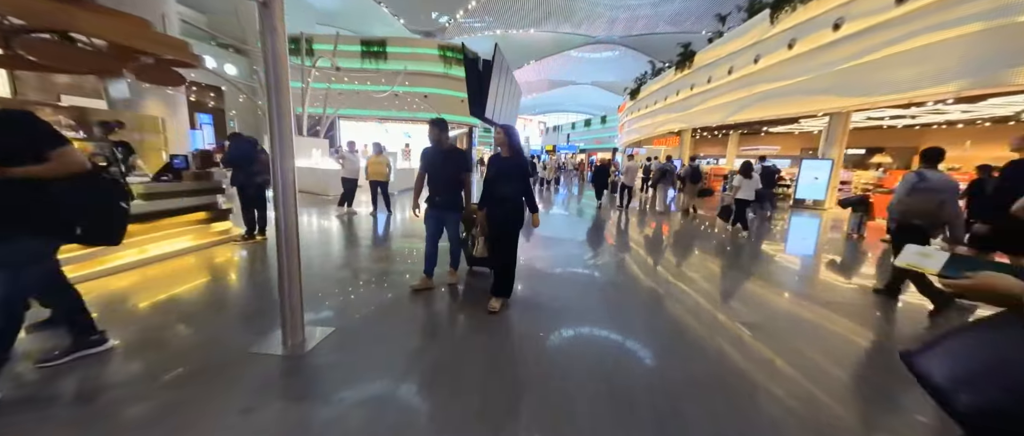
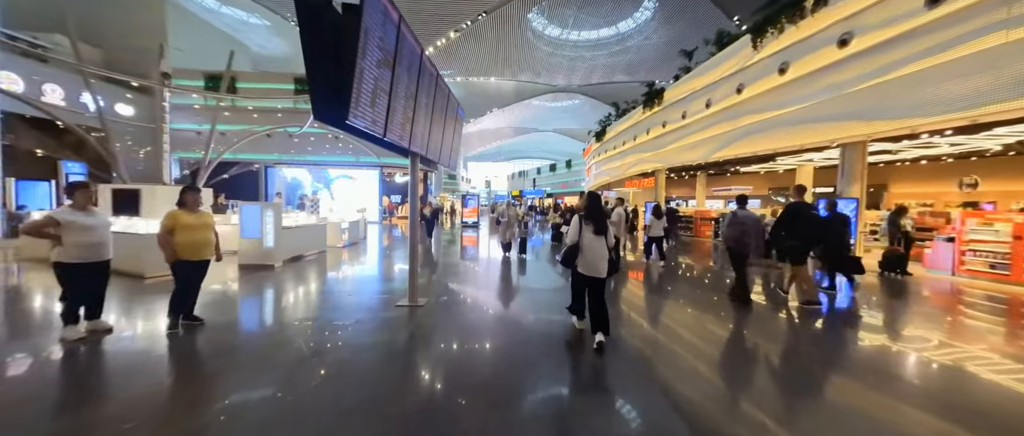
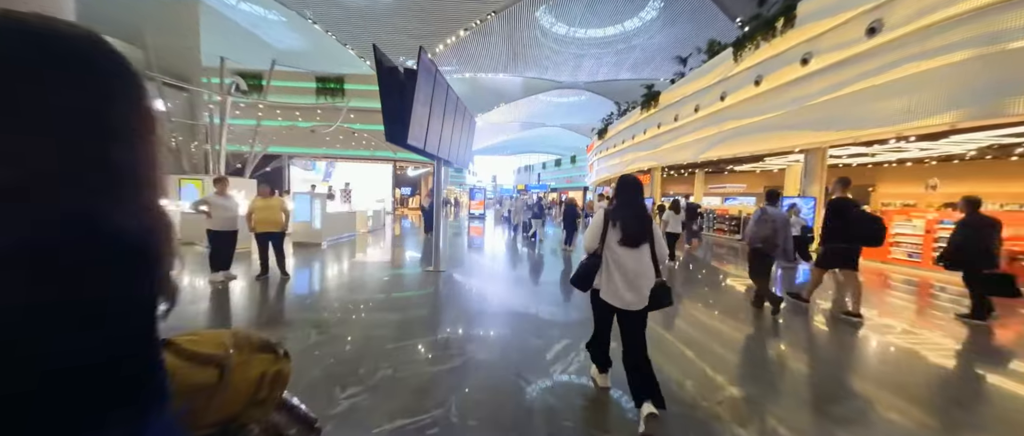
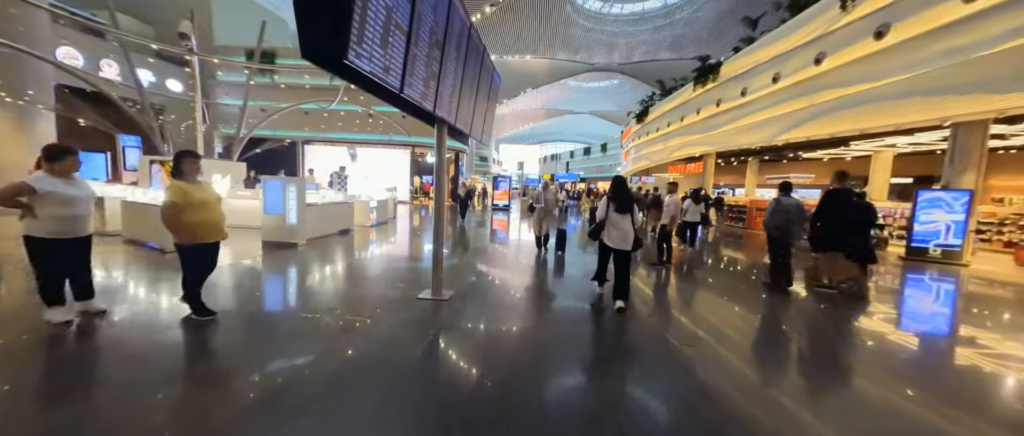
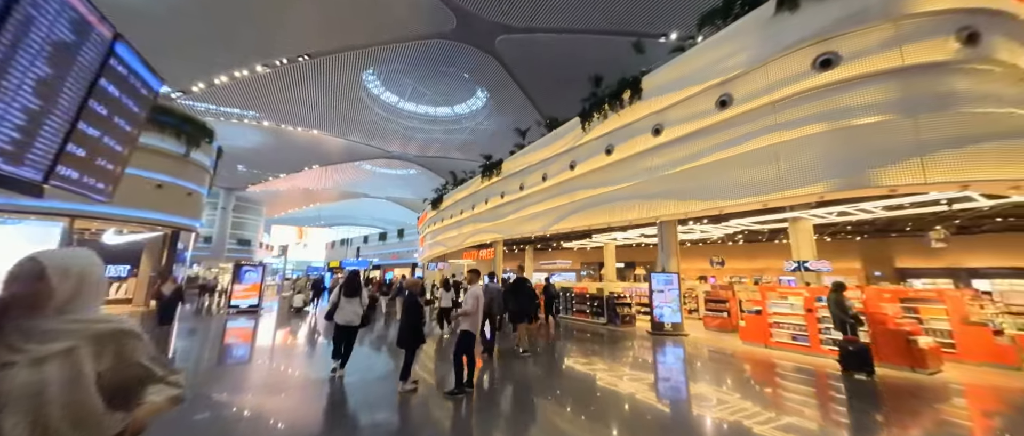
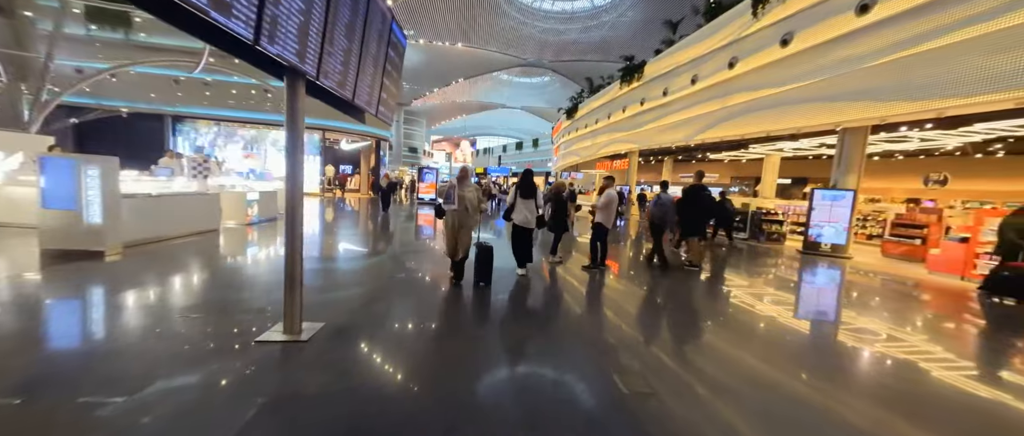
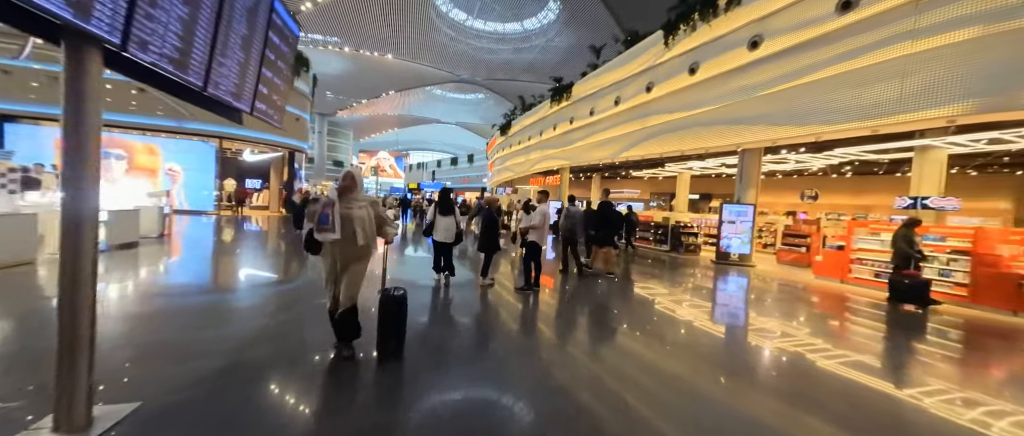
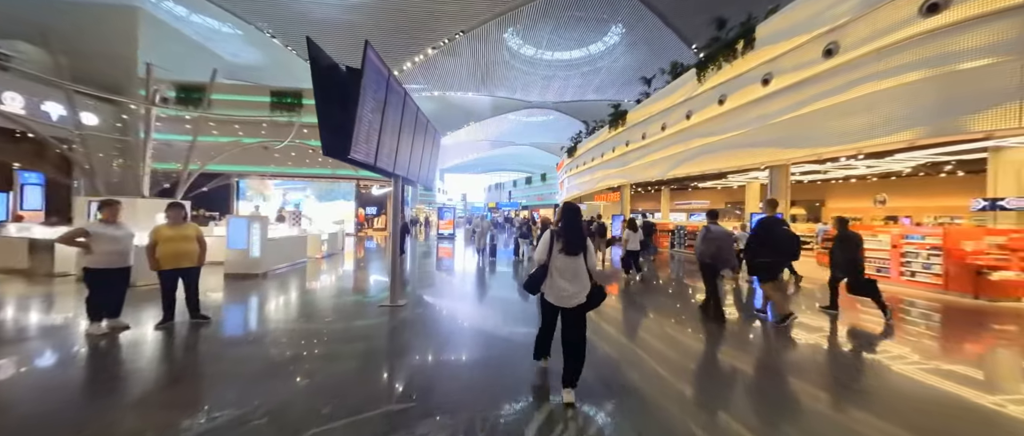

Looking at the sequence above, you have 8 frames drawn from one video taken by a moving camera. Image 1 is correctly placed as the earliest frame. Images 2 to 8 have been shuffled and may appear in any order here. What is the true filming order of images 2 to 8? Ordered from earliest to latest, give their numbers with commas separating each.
3, 8, 2, 4, 6, 7, 5
